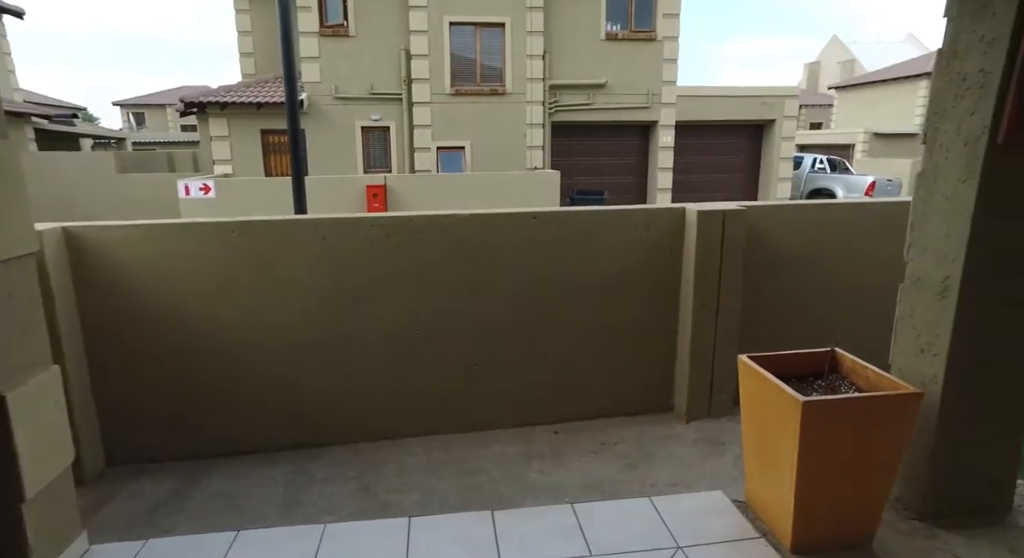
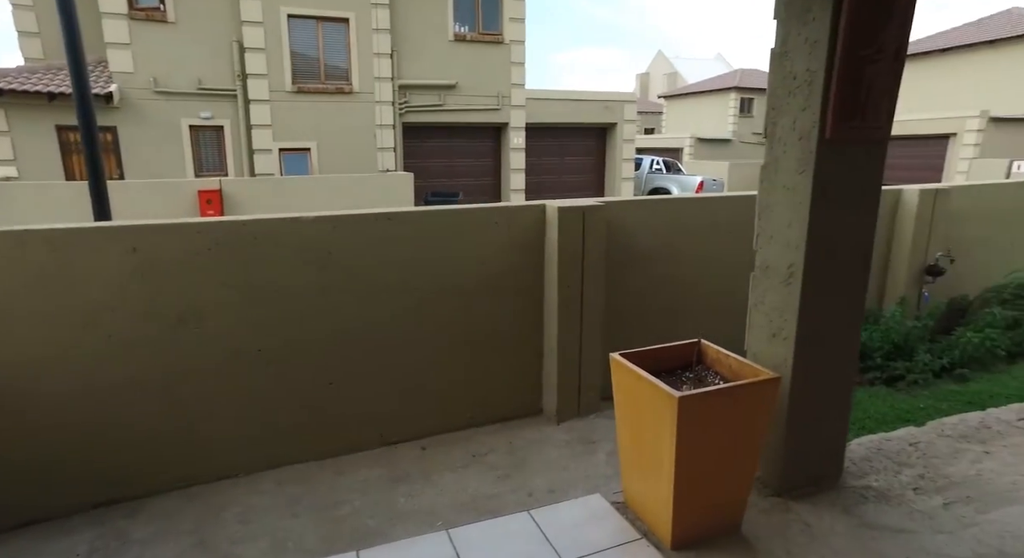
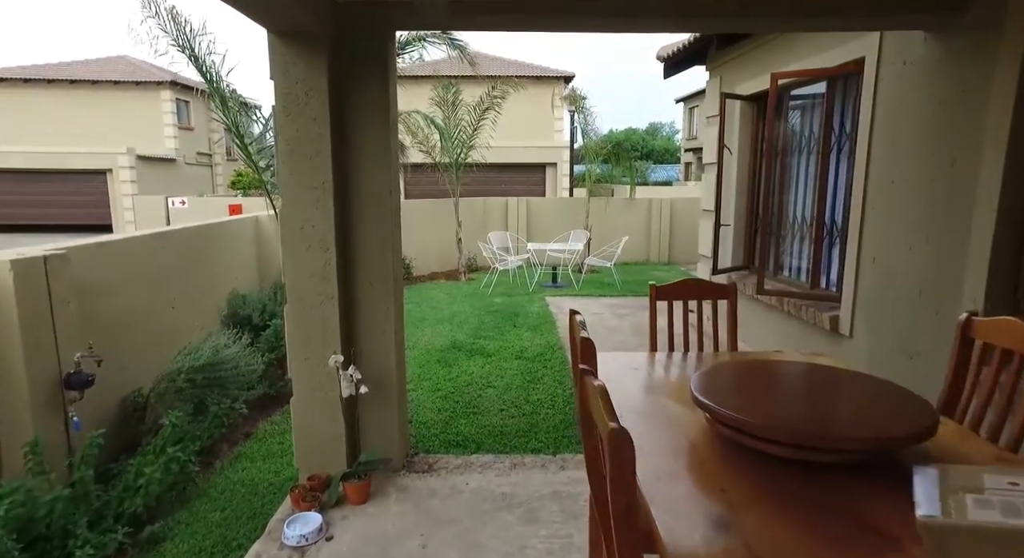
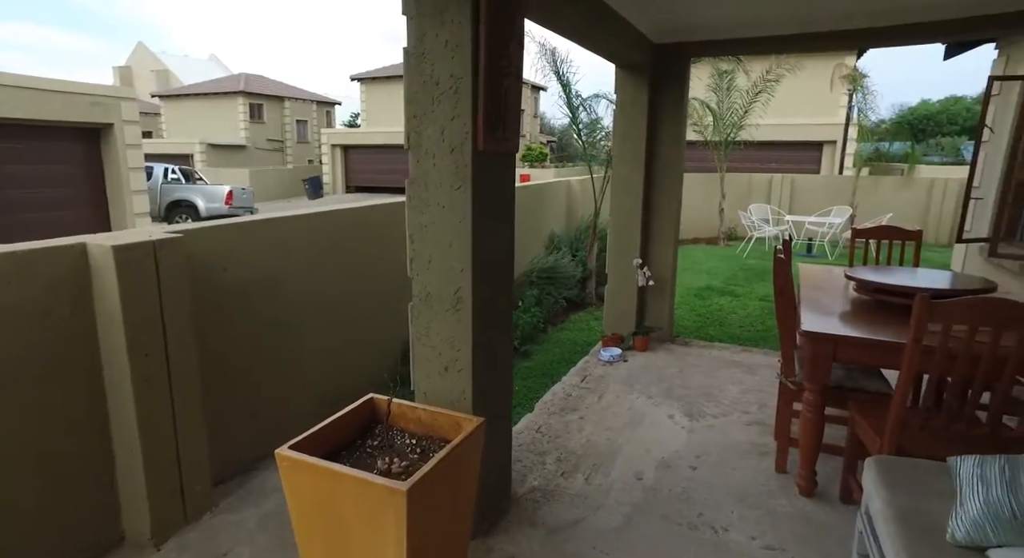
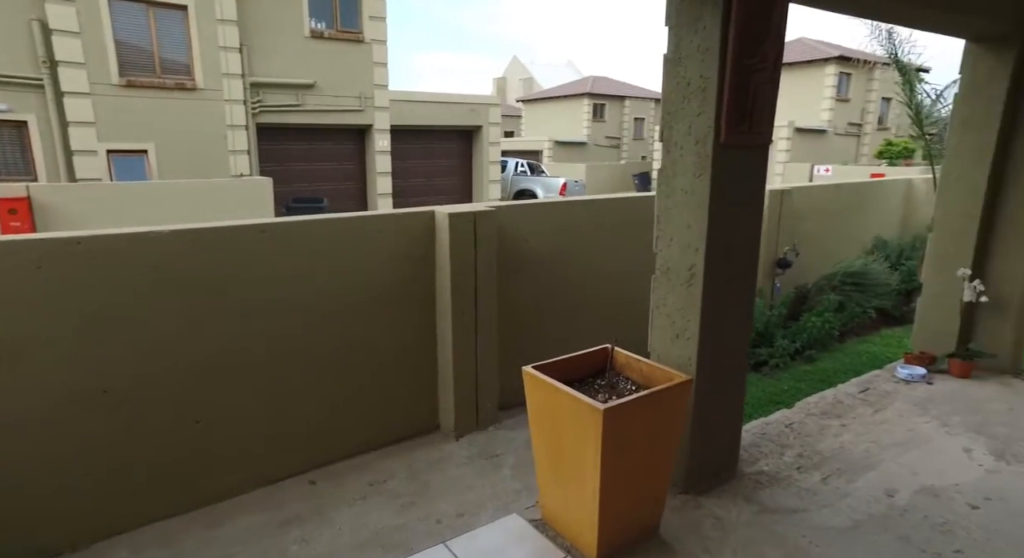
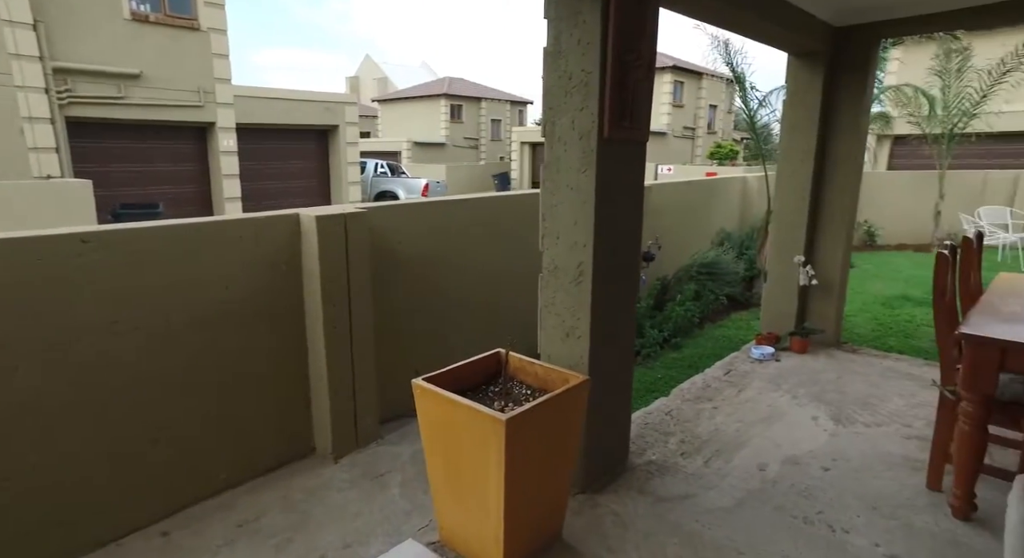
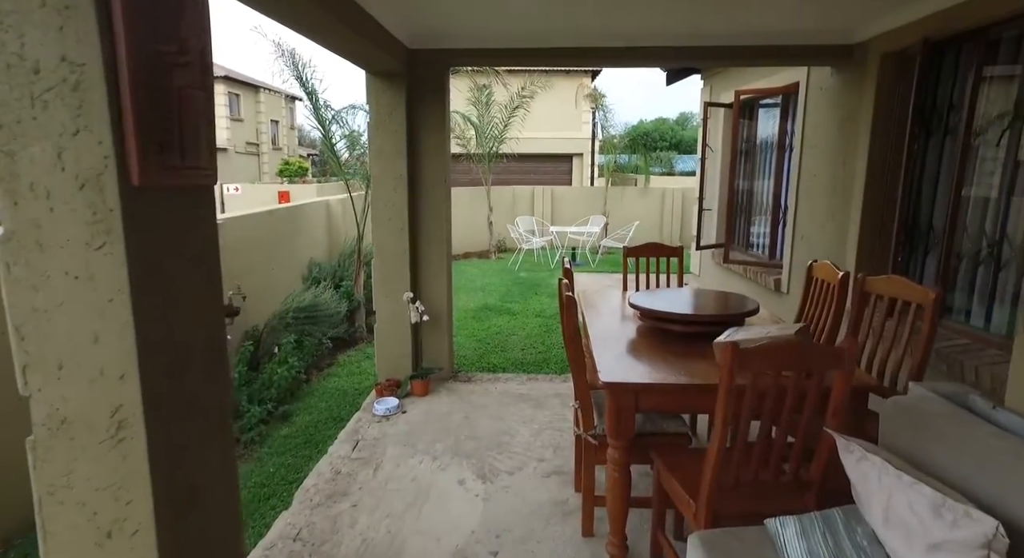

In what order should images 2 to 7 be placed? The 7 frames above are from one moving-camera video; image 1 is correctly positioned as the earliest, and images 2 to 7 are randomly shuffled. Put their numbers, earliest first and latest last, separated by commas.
2, 5, 6, 4, 7, 3
